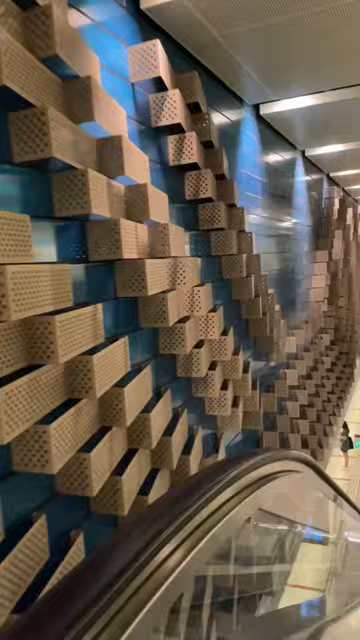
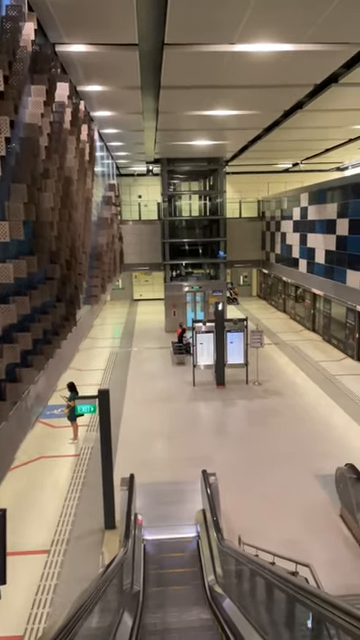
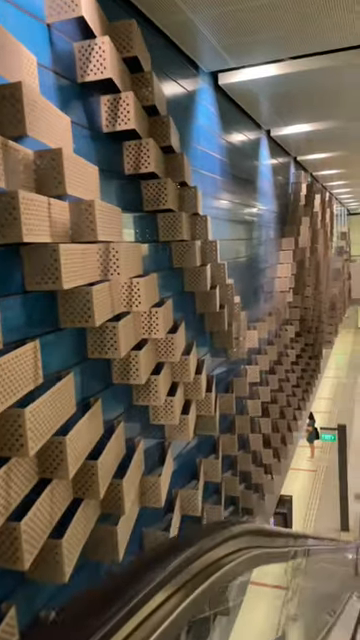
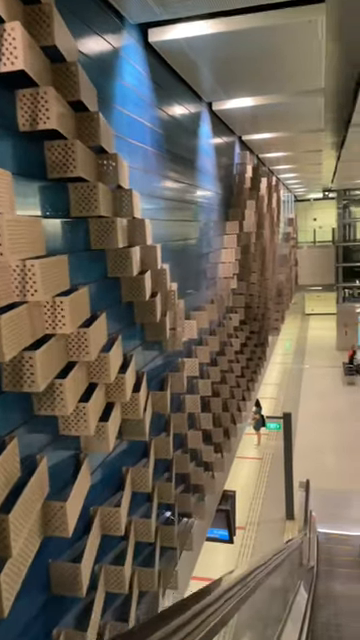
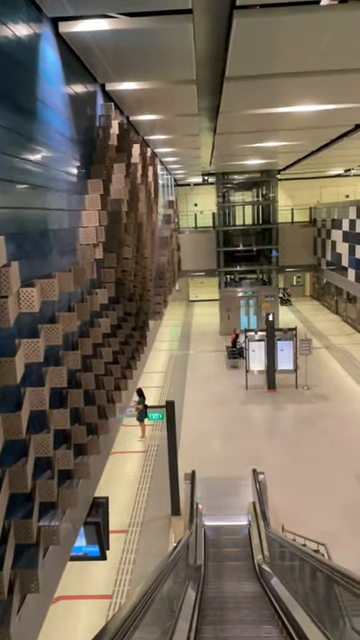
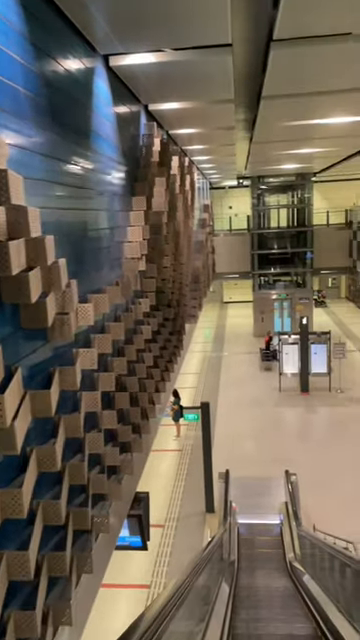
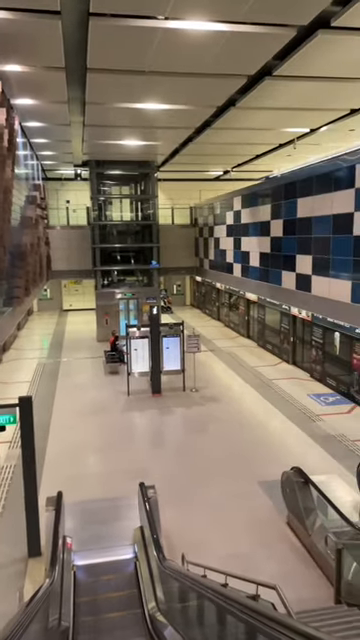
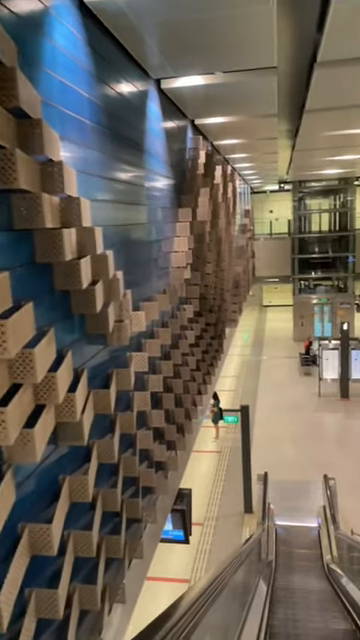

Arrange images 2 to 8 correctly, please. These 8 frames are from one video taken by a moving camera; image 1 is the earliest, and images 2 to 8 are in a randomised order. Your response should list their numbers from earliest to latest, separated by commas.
3, 4, 8, 6, 5, 2, 7
